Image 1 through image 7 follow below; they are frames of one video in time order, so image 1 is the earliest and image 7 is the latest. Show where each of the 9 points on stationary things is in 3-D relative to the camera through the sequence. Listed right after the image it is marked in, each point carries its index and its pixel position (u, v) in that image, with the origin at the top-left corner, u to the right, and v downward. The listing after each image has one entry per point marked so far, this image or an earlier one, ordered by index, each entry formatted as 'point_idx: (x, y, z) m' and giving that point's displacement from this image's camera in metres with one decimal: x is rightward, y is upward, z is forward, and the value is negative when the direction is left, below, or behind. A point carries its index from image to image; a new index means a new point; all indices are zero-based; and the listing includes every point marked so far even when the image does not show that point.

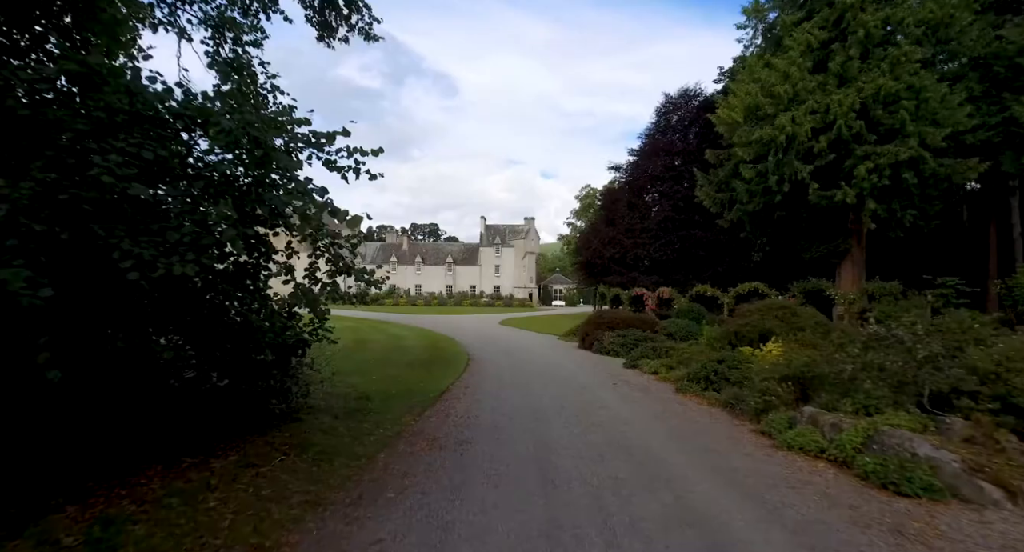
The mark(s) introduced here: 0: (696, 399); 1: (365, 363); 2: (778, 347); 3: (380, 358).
0: (+3.1, -2.1, +8.4) m
1: (-4.2, -2.5, +13.7) m
2: (+5.1, -1.4, +9.6) m
3: (-3.9, -2.6, +14.8) m
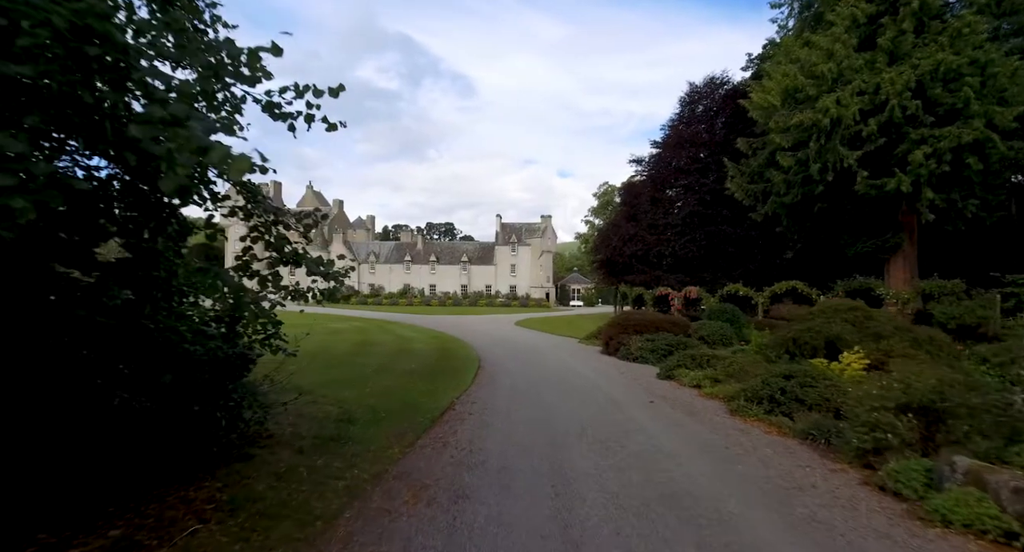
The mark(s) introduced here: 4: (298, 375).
0: (+3.3, -2.0, +6.6) m
1: (-3.8, -2.4, +12.2) m
2: (+5.4, -1.3, +7.8) m
3: (-3.5, -2.5, +13.3) m
4: (-4.6, -2.3, +10.9) m
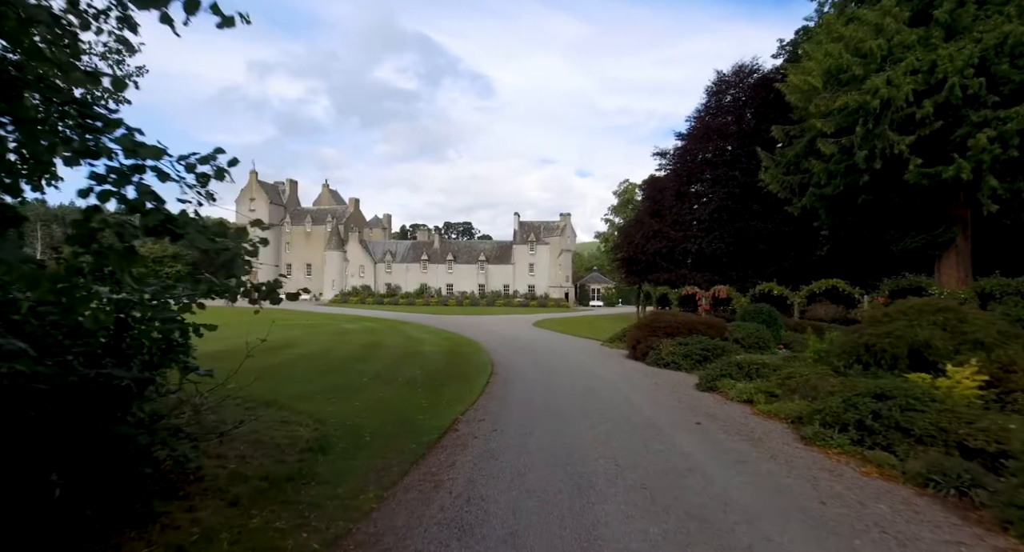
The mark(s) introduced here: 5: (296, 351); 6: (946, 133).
0: (+3.4, -1.9, +5.0) m
1: (-3.4, -2.3, +10.9) m
2: (+5.6, -1.2, +6.1) m
3: (-3.1, -2.4, +11.9) m
4: (-4.3, -2.2, +9.6) m
5: (-7.6, -2.7, +17.7) m
6: (+17.3, +5.7, +19.9) m
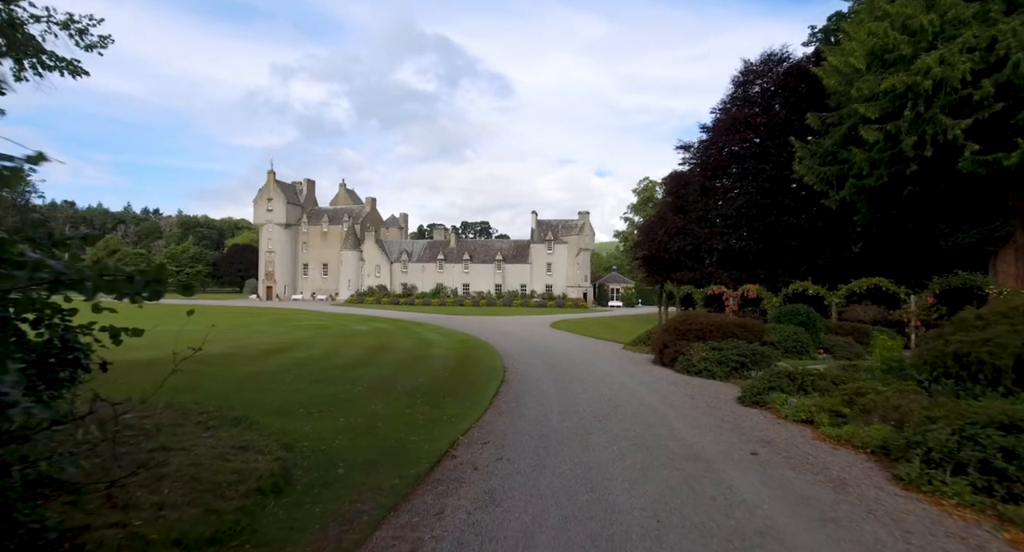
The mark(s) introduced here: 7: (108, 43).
0: (+3.5, -1.8, +3.7) m
1: (-3.2, -2.3, +9.8) m
2: (+5.6, -1.1, +4.6) m
3: (-2.8, -2.3, +10.8) m
4: (-4.1, -2.1, +8.5) m
5: (-7.1, -2.7, +16.7) m
6: (+17.8, +5.8, +18.0) m
7: (-6.5, +3.7, +7.9) m
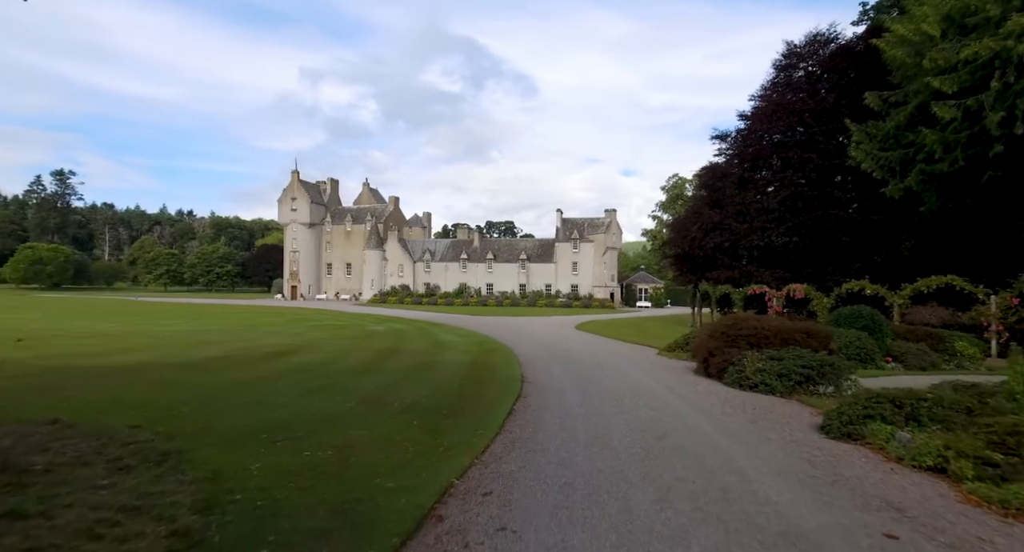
0: (+3.4, -1.7, +1.7) m
1: (-2.9, -2.2, +8.2) m
2: (+5.7, -1.0, +2.6) m
3: (-2.5, -2.2, +9.2) m
4: (-3.9, -2.0, +7.0) m
5: (-6.4, -2.6, +15.3) m
6: (+18.5, +5.8, +15.3) m
7: (-6.3, +3.8, +6.5) m
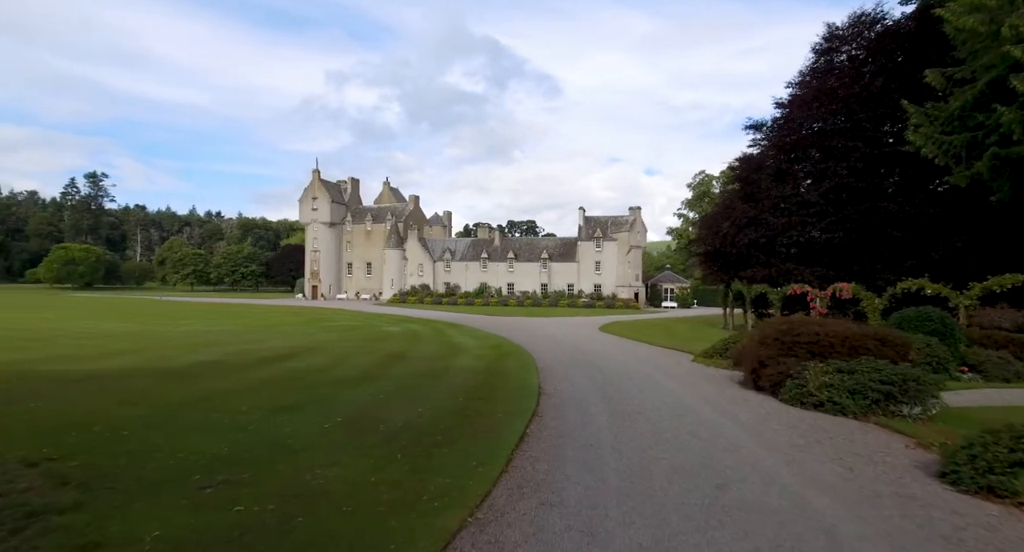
0: (+3.3, -1.6, 0.0) m
1: (-2.7, -2.1, +6.7) m
2: (+5.6, -1.0, +0.8) m
3: (-2.3, -2.2, +7.7) m
4: (-3.8, -2.0, +5.6) m
5: (-6.0, -2.5, +14.0) m
6: (+19.0, +5.9, +12.9) m
7: (-6.2, +3.9, +5.2) m
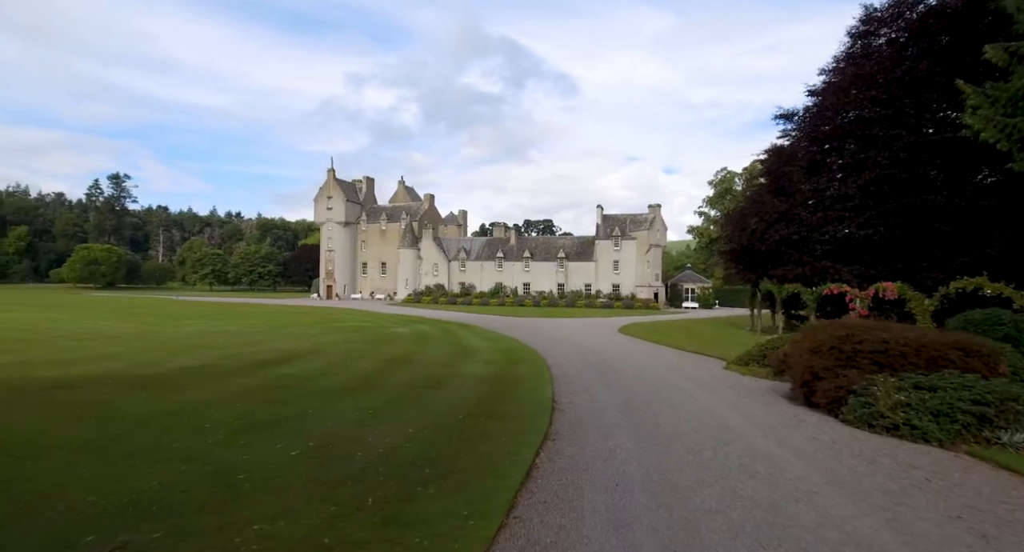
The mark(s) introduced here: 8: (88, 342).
0: (+3.1, -1.6, -1.5) m
1: (-2.7, -2.0, +5.5) m
2: (+5.4, -0.9, -0.8) m
3: (-2.2, -2.1, +6.4) m
4: (-3.7, -1.9, +4.3) m
5: (-5.7, -2.5, +12.8) m
6: (+19.2, +6.0, +10.9) m
7: (-6.2, +3.9, +4.1) m
8: (-16.5, -2.6, +19.4) m
